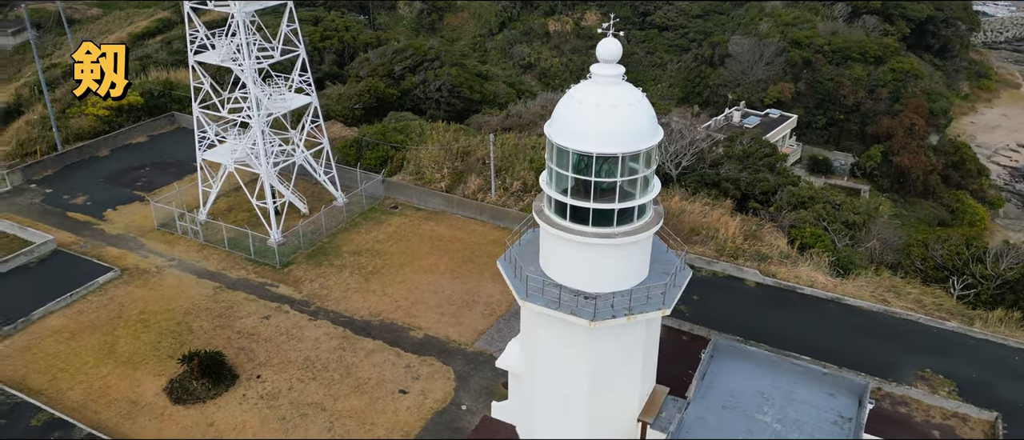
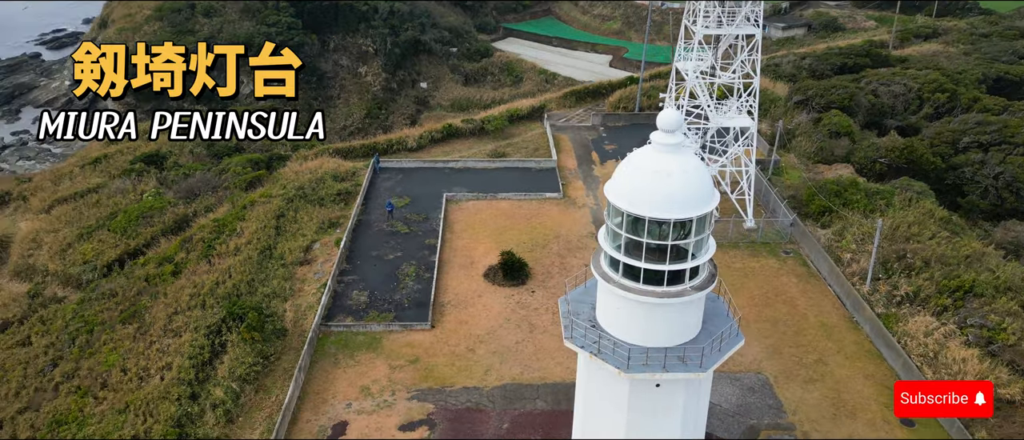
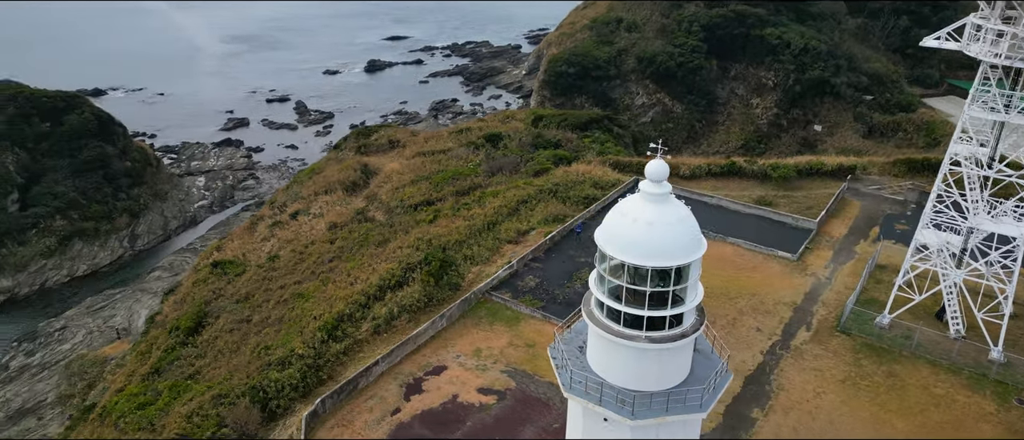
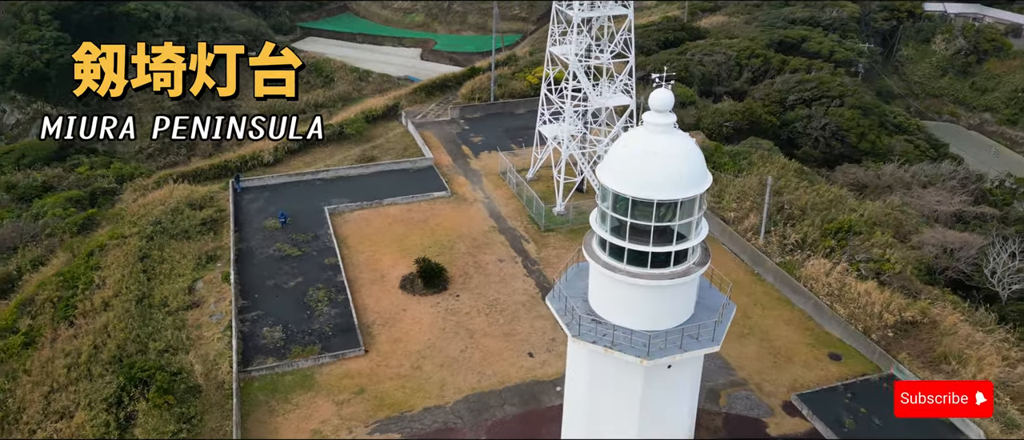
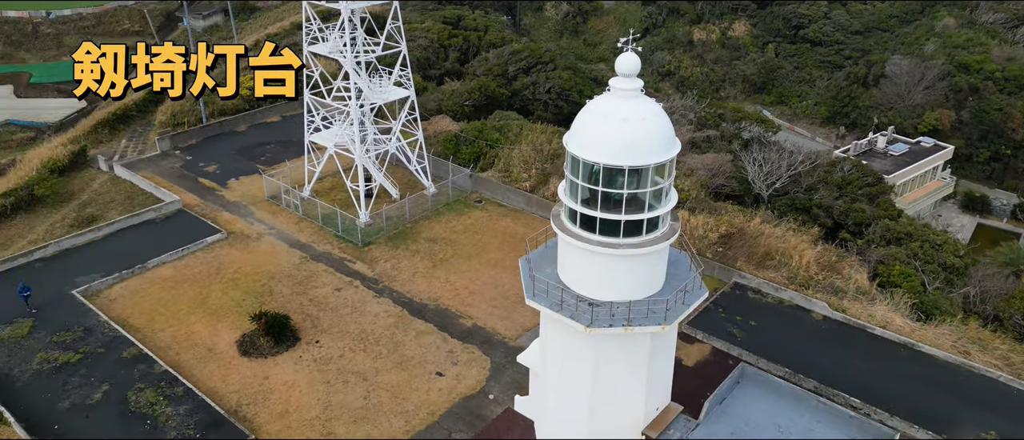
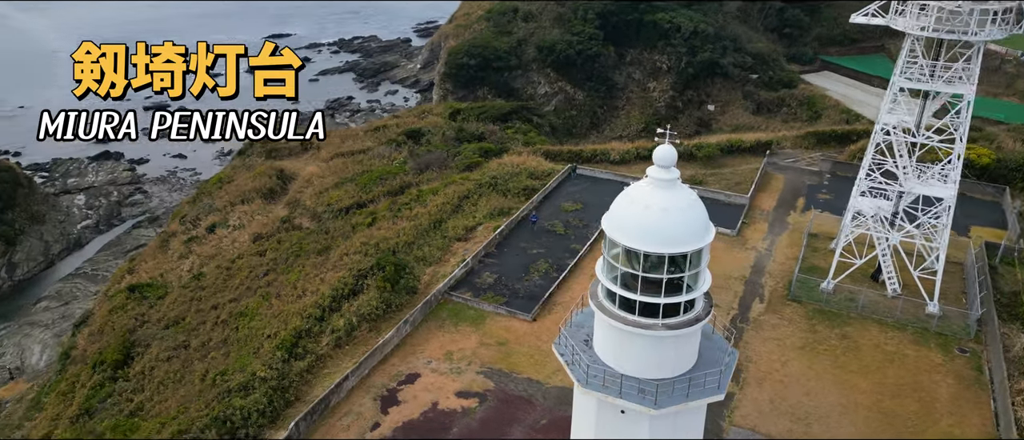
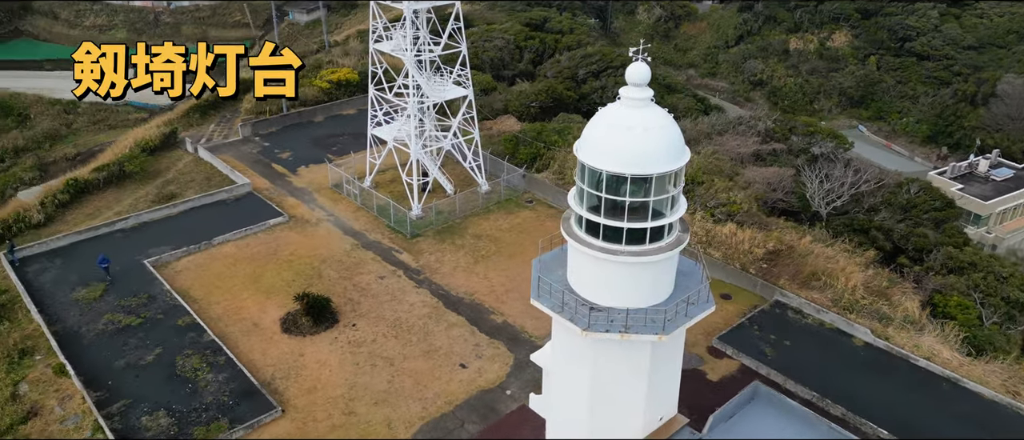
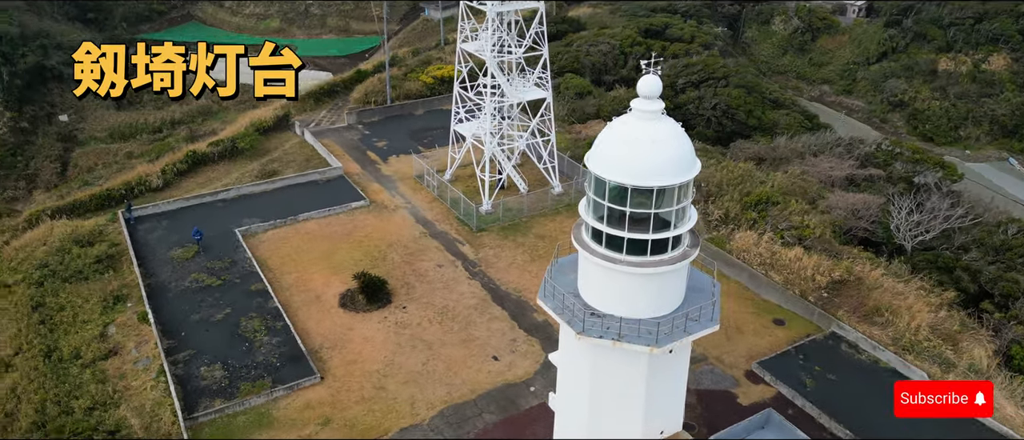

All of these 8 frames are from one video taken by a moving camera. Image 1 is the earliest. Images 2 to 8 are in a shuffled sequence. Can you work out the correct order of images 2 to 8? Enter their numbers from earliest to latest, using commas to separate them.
5, 7, 8, 4, 2, 6, 3
